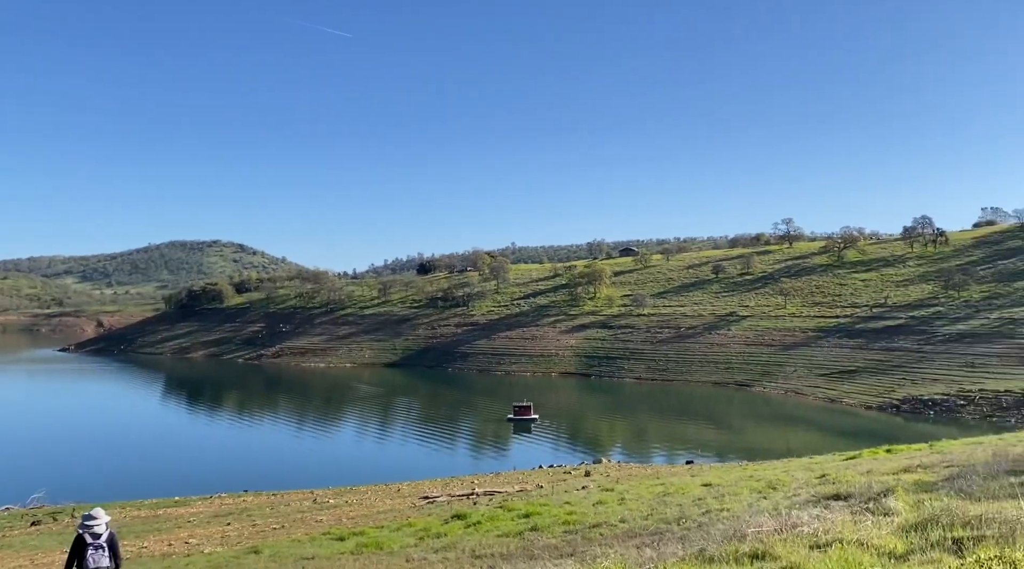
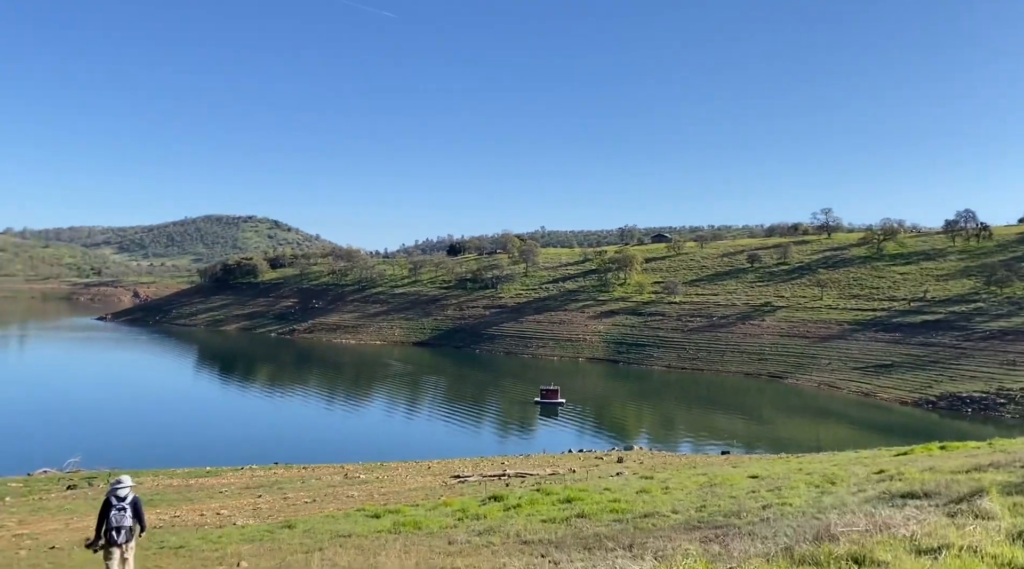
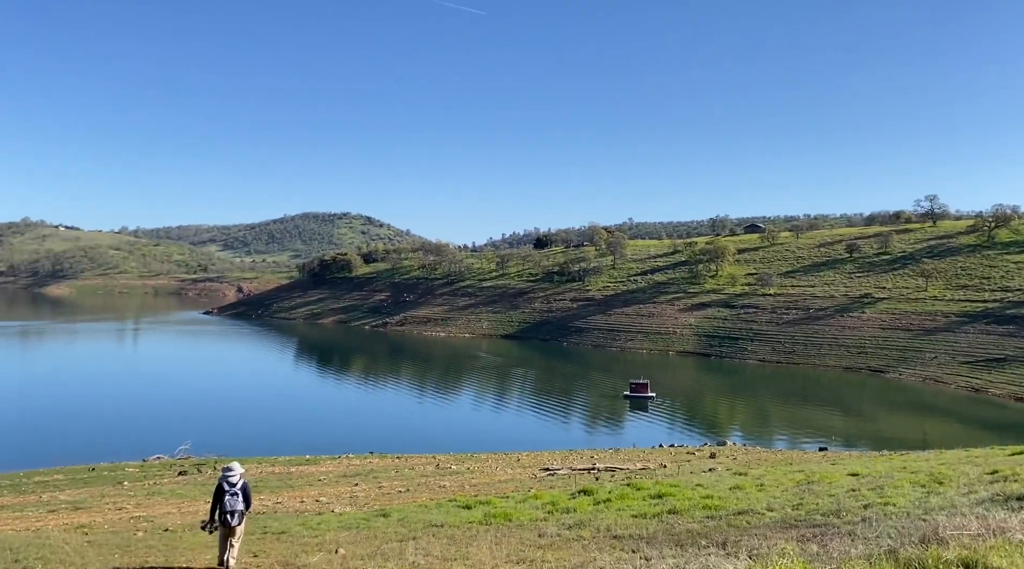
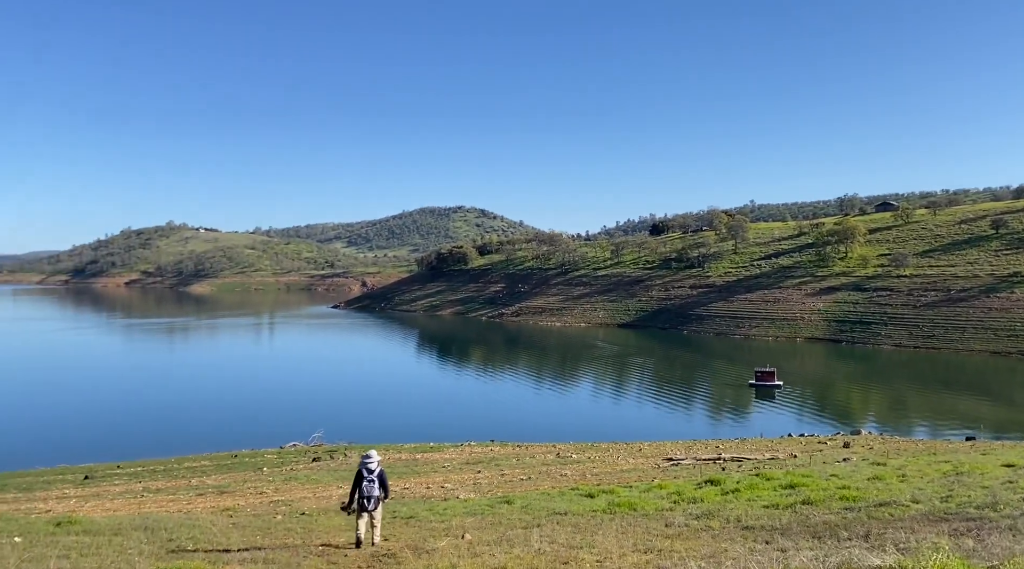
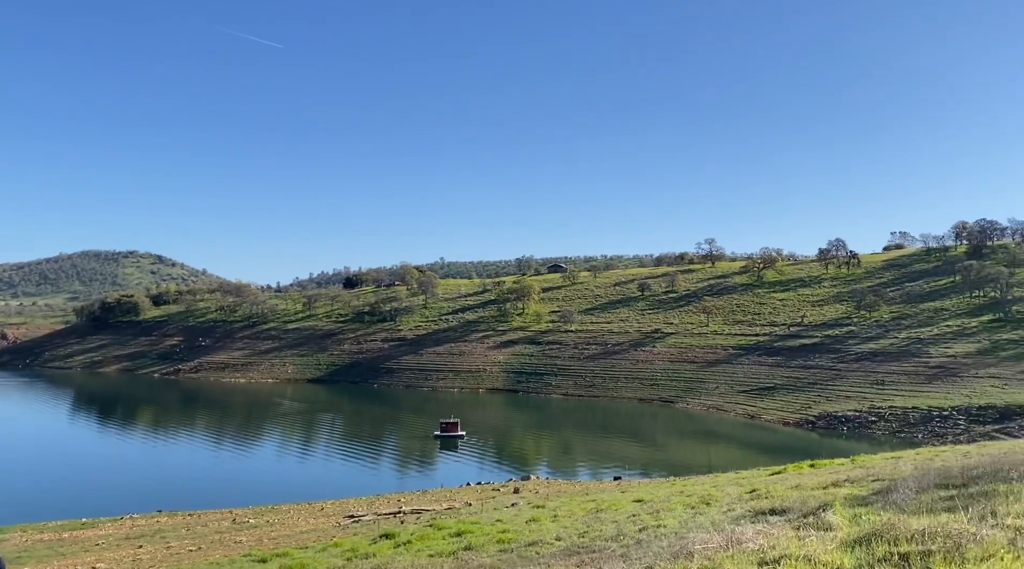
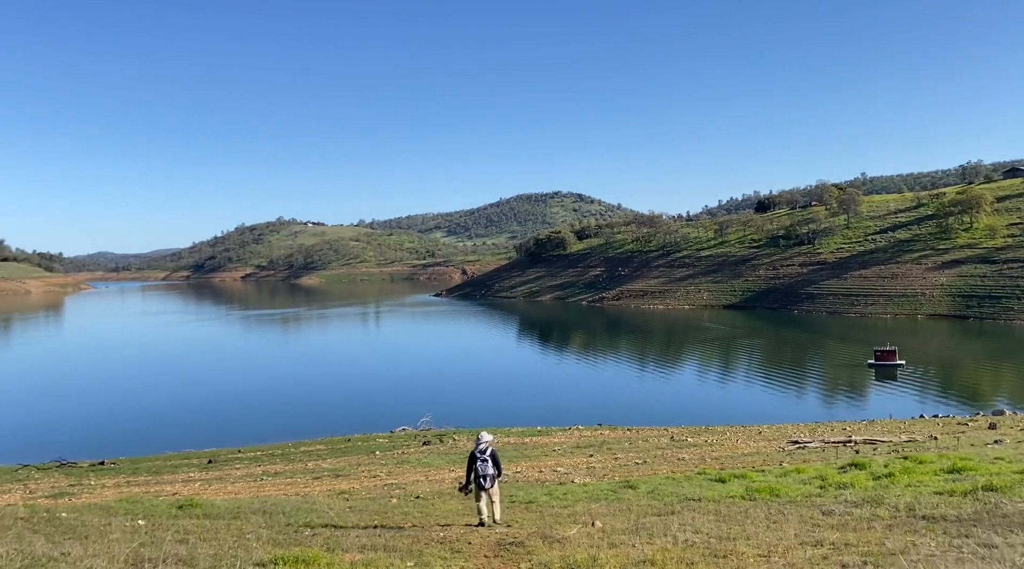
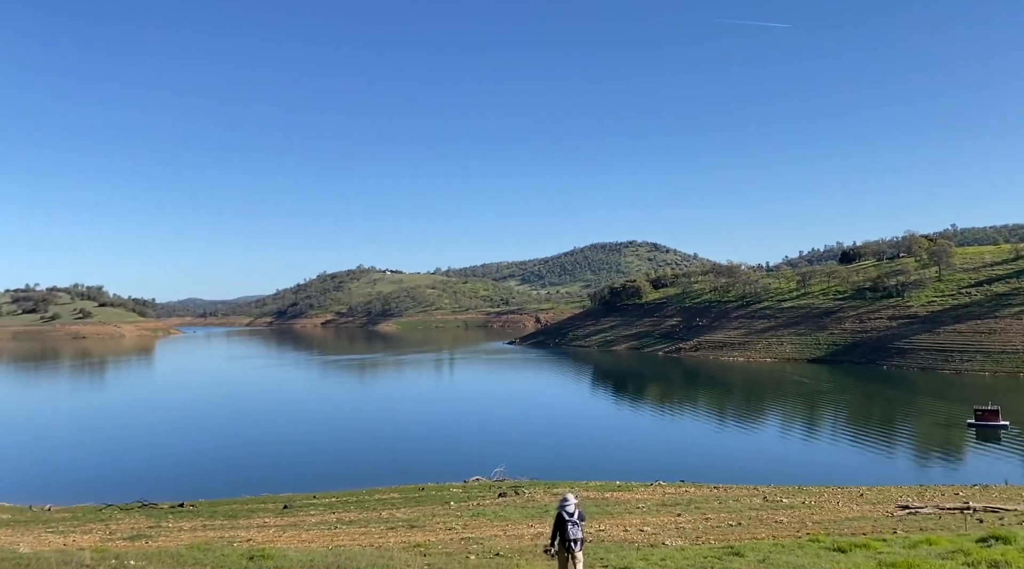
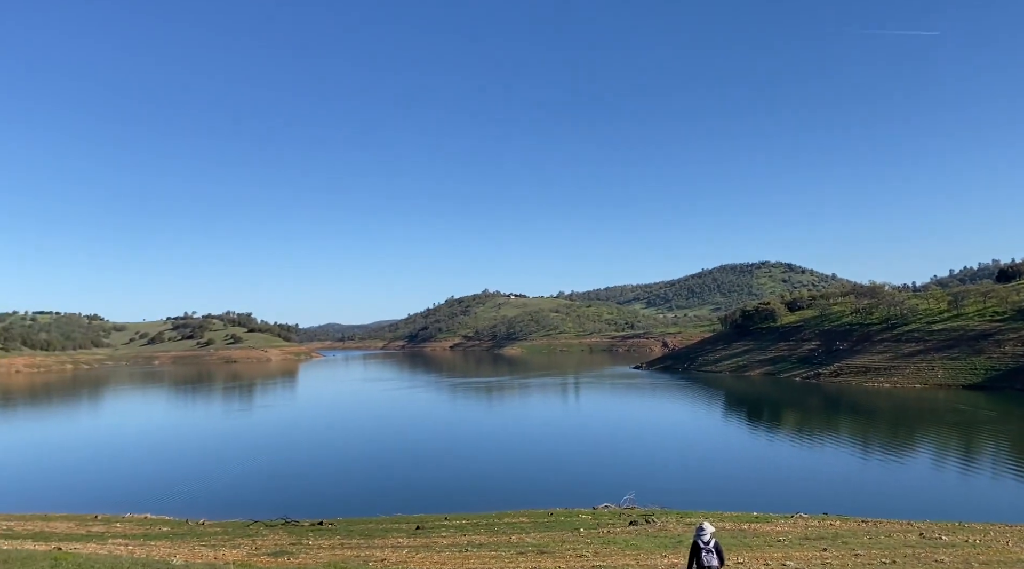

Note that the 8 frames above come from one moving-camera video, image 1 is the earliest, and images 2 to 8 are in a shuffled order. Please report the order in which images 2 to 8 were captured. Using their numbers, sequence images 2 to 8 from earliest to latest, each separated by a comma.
5, 2, 3, 4, 6, 7, 8
